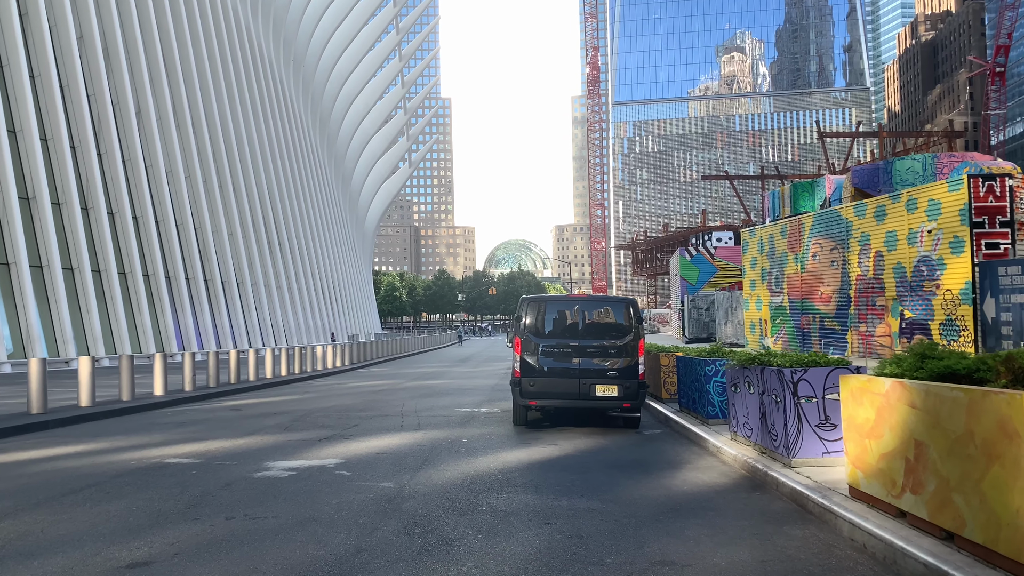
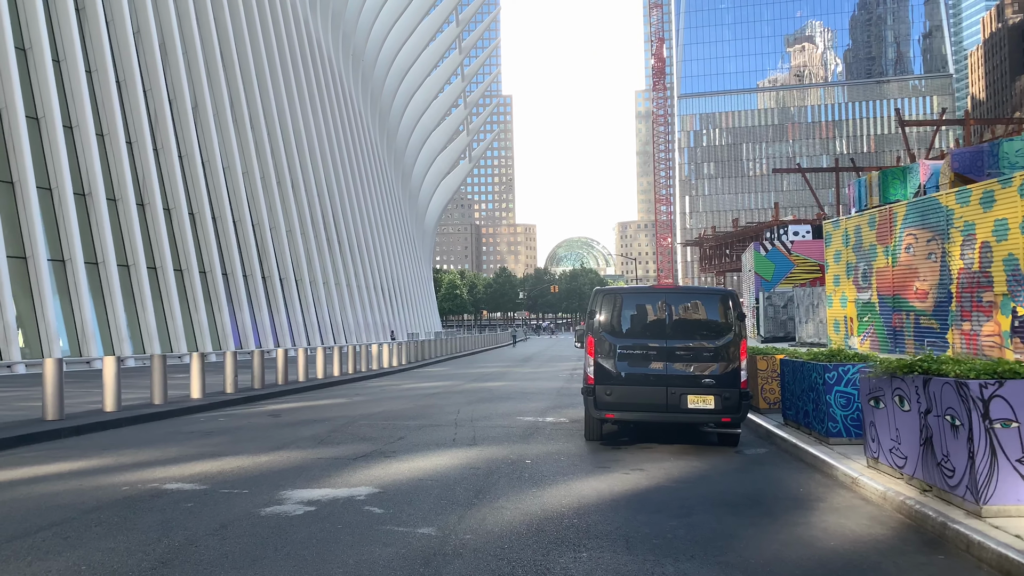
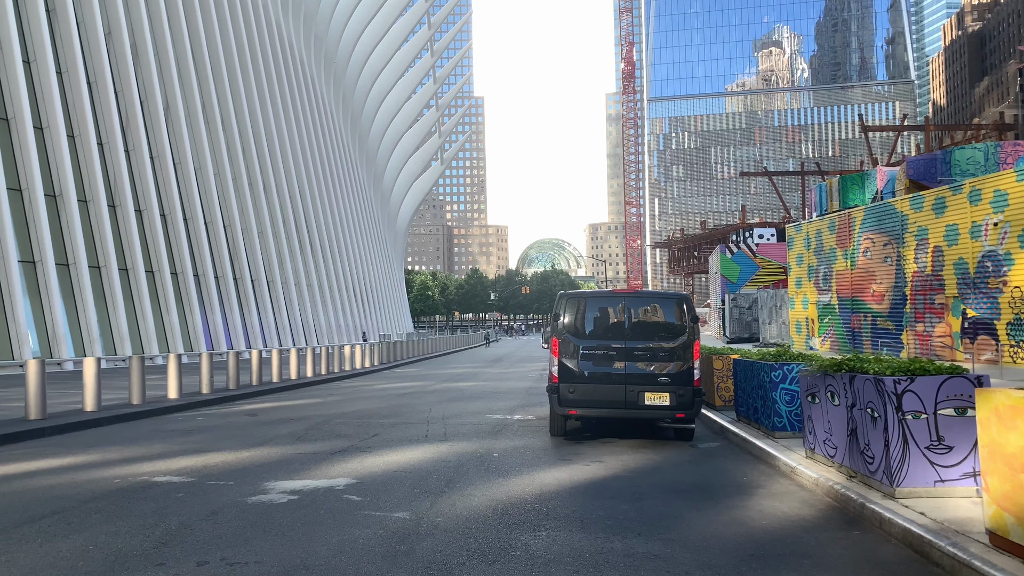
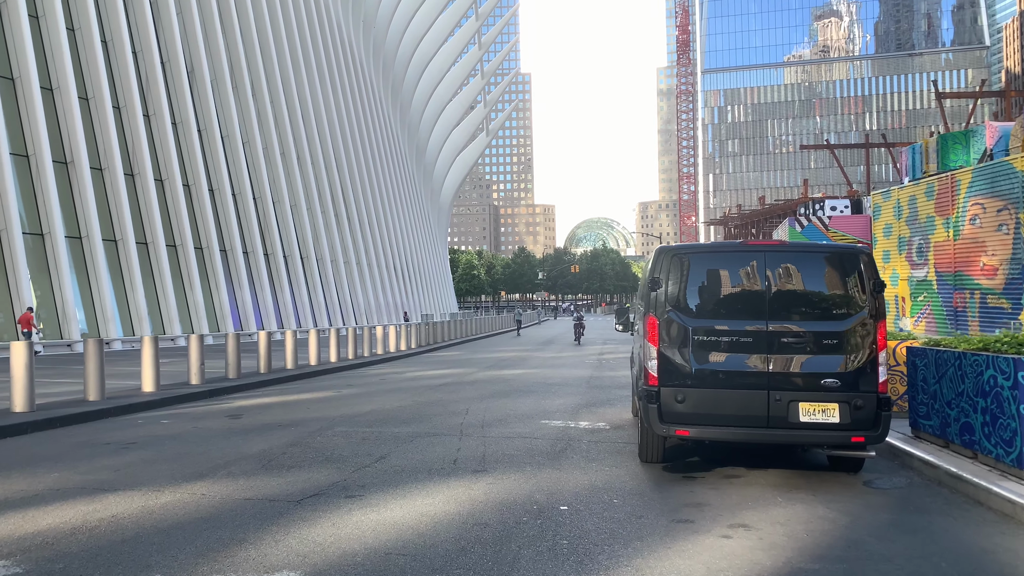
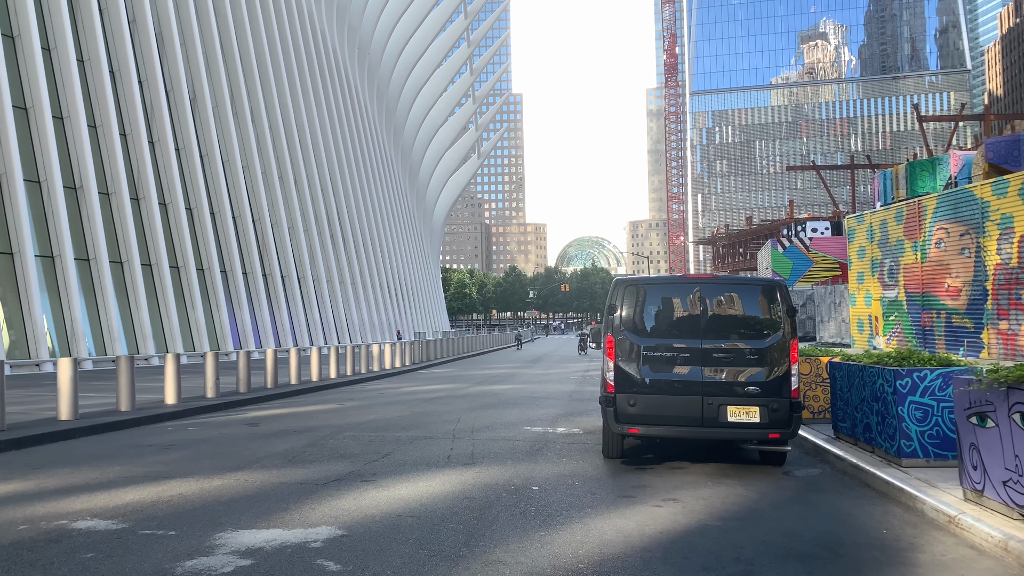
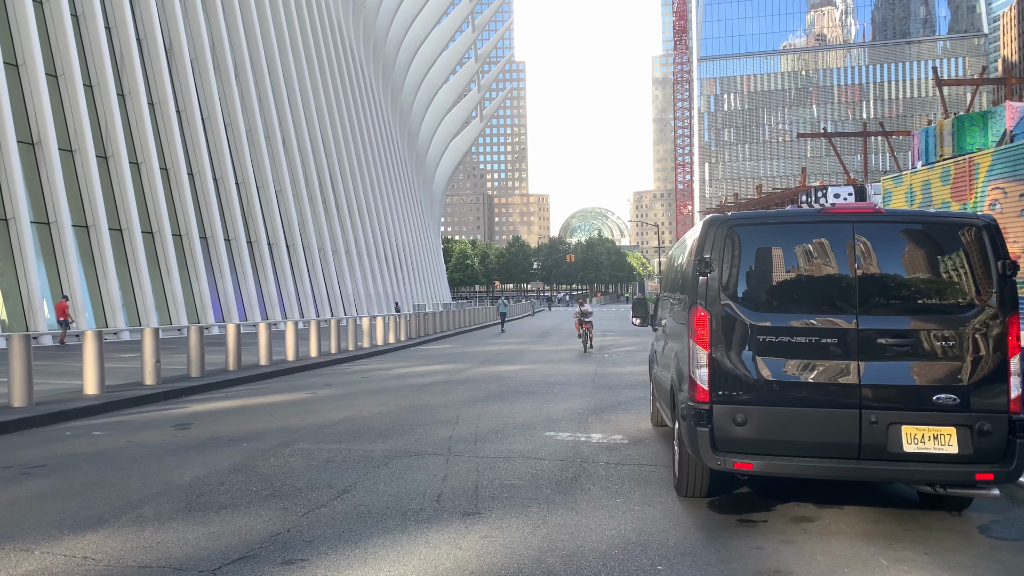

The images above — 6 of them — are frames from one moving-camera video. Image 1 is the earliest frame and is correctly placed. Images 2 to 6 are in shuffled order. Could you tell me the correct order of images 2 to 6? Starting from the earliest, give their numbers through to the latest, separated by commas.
3, 2, 5, 4, 6
